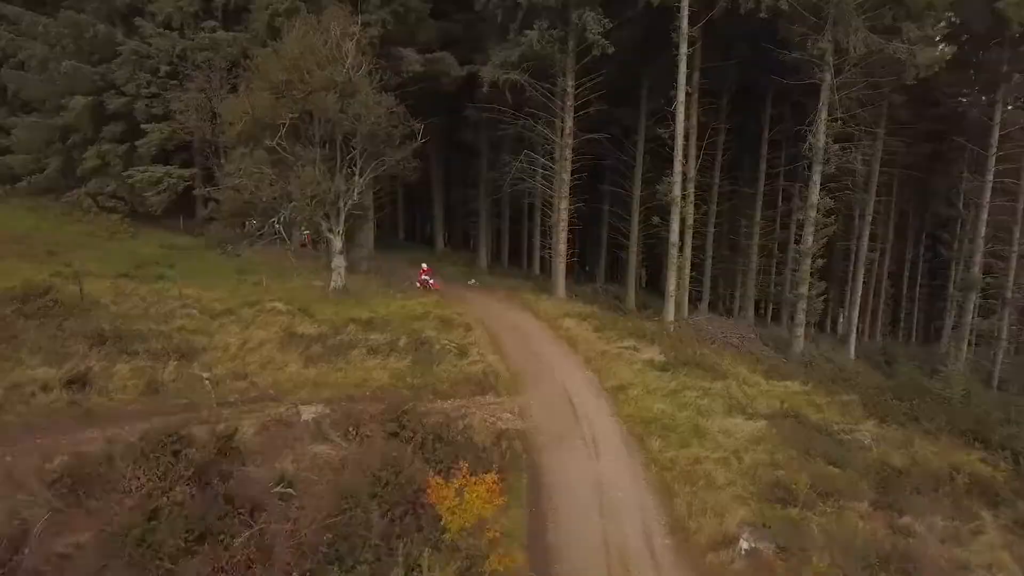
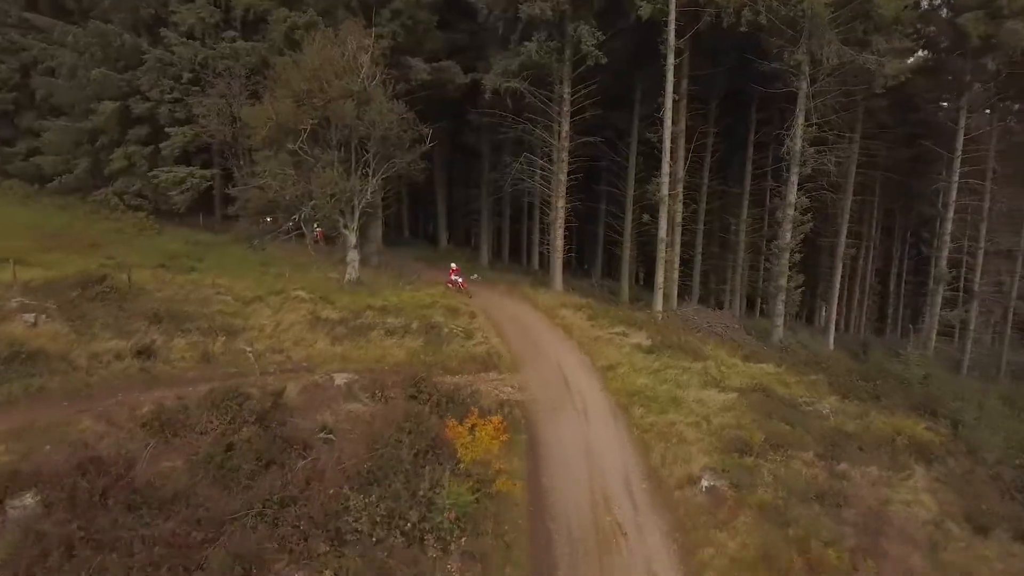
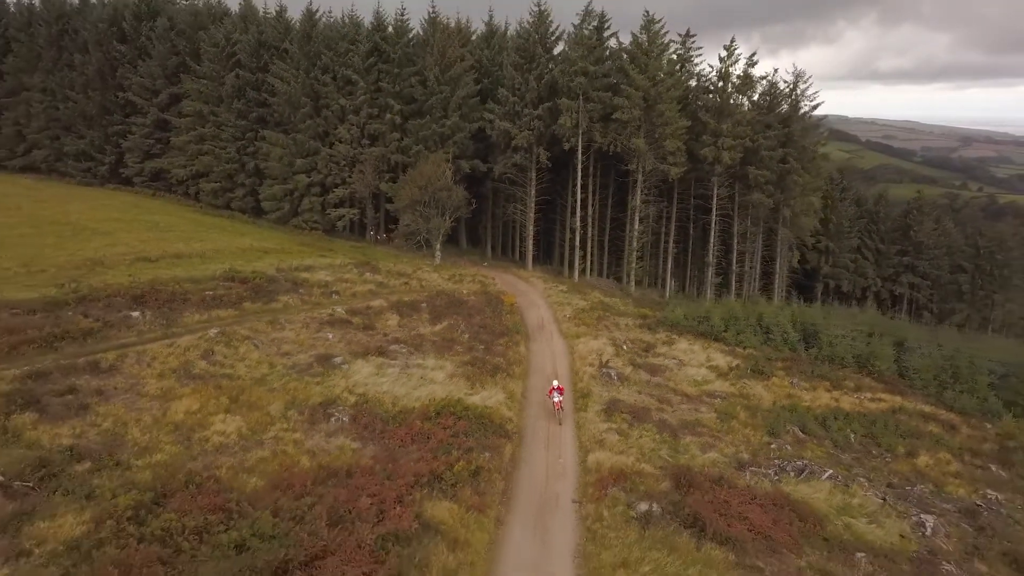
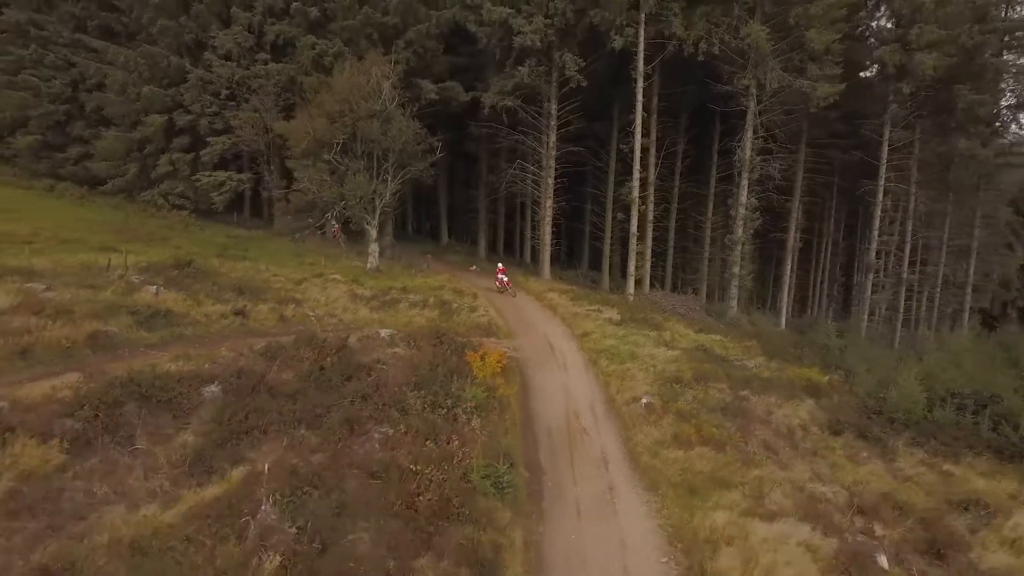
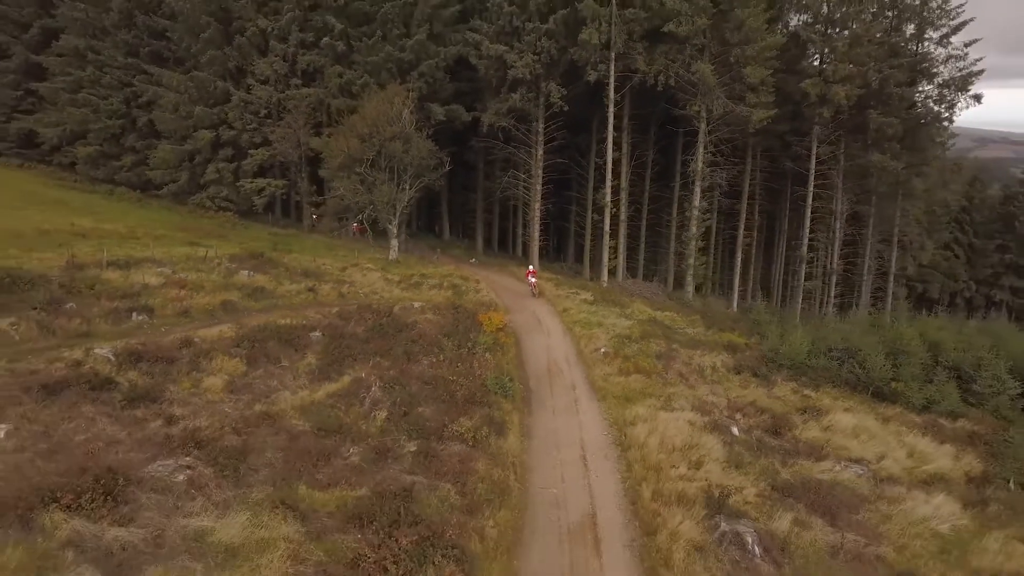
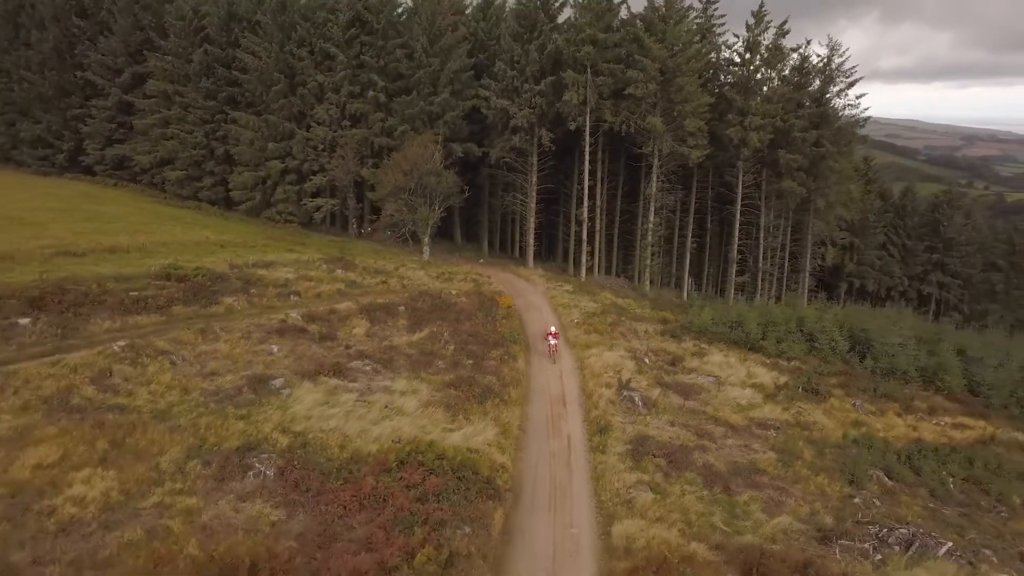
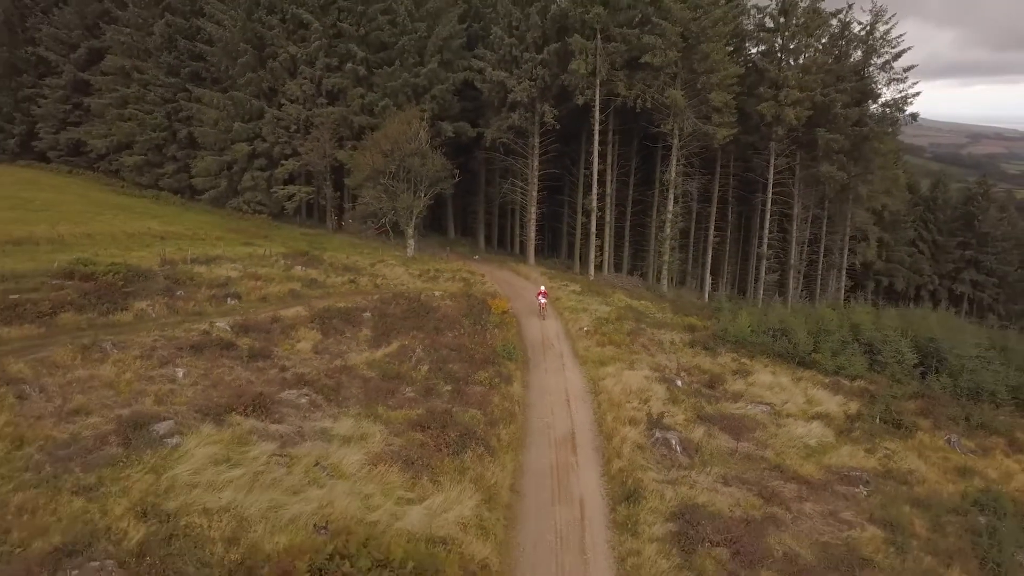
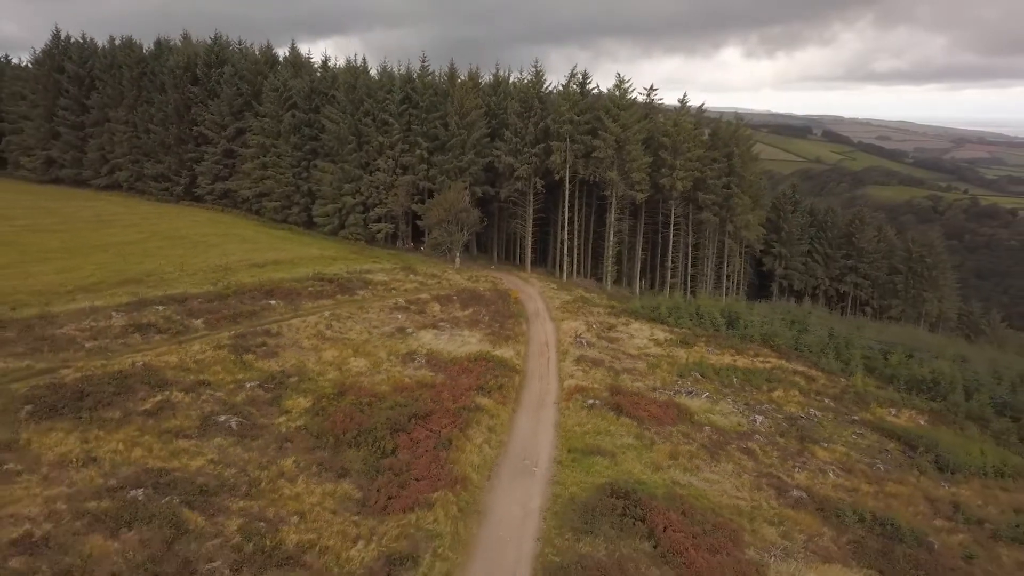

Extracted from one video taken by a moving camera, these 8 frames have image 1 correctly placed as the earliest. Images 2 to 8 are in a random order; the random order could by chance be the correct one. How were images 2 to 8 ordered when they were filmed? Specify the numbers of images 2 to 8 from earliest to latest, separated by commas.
2, 4, 5, 7, 6, 3, 8
